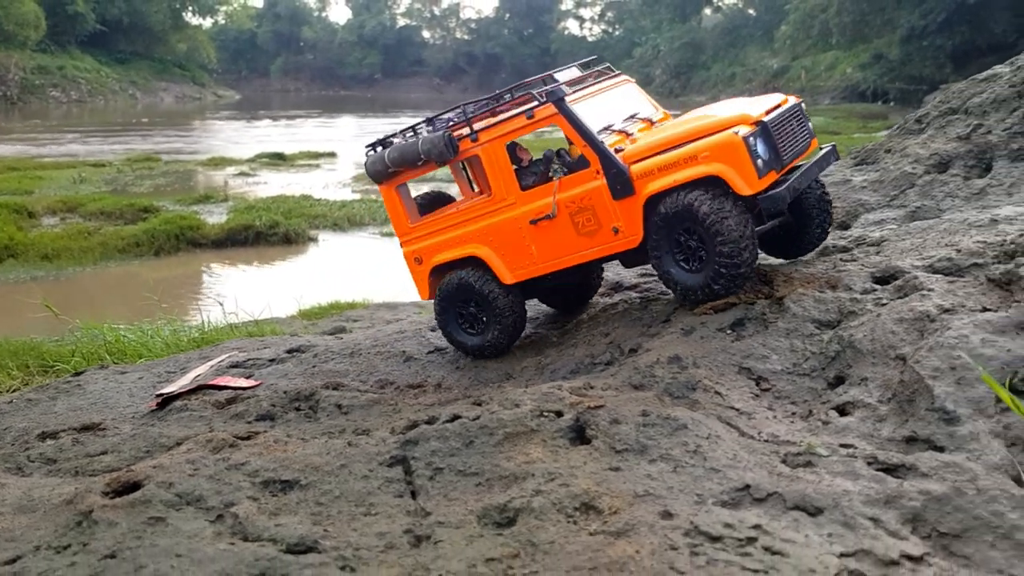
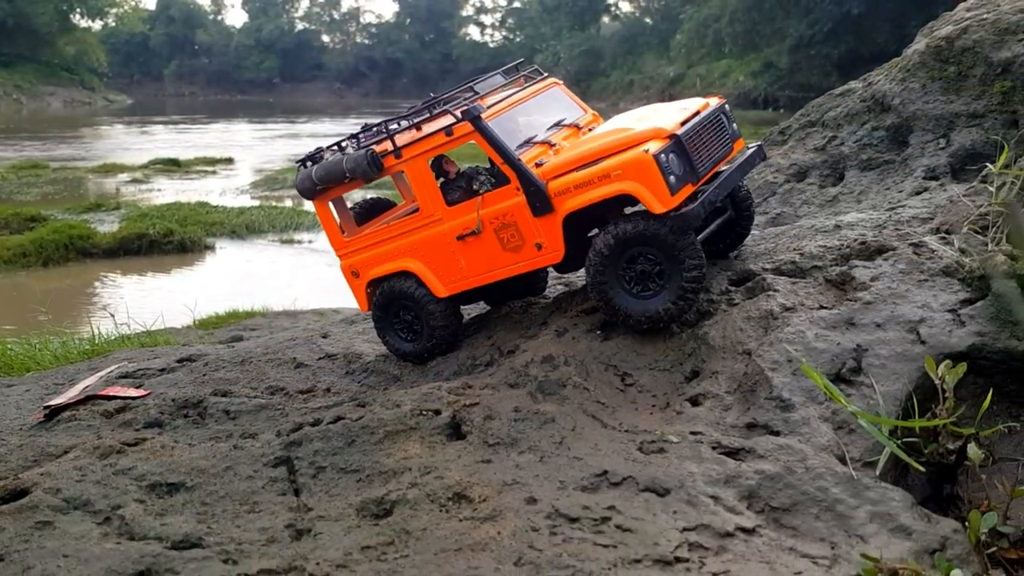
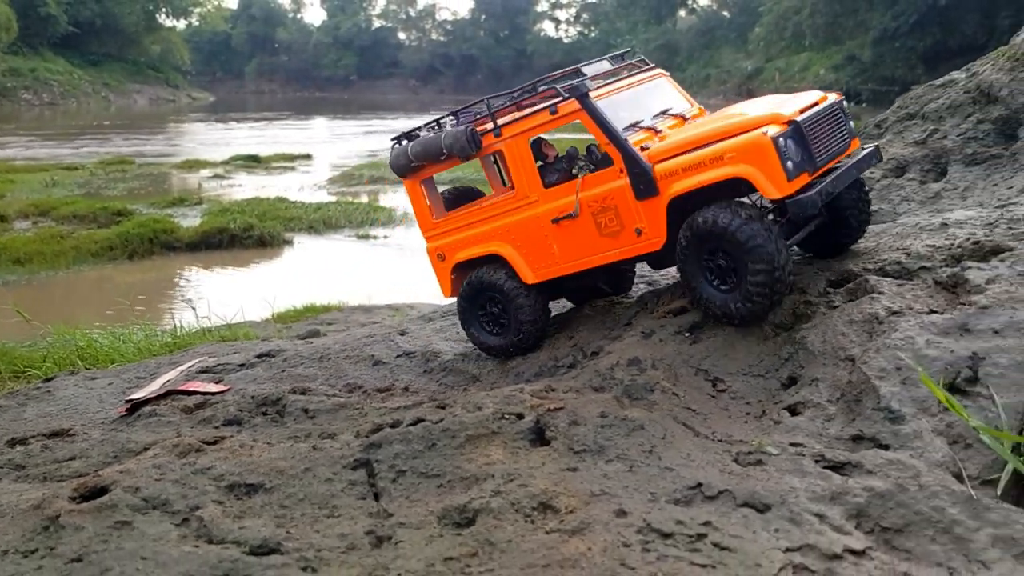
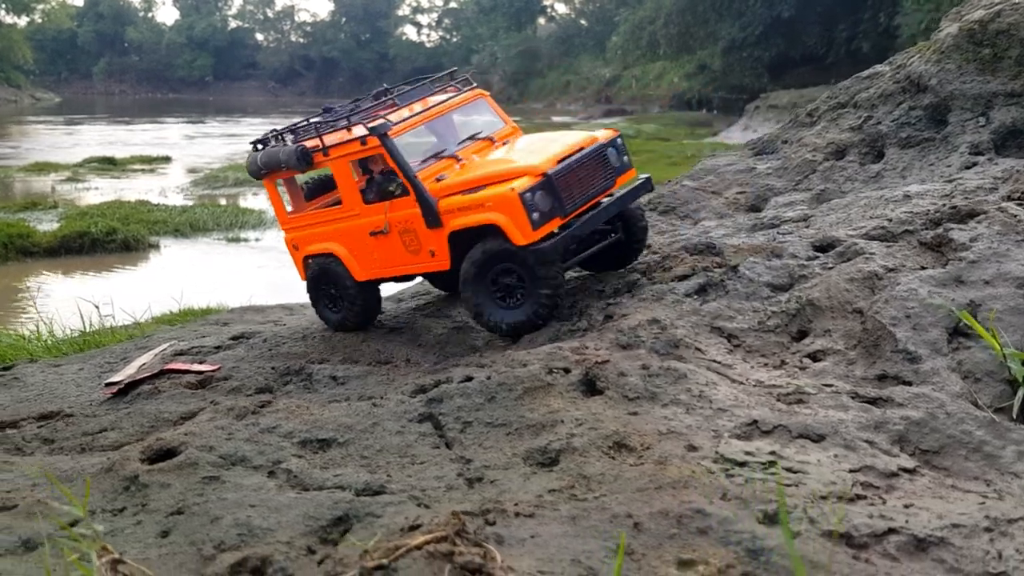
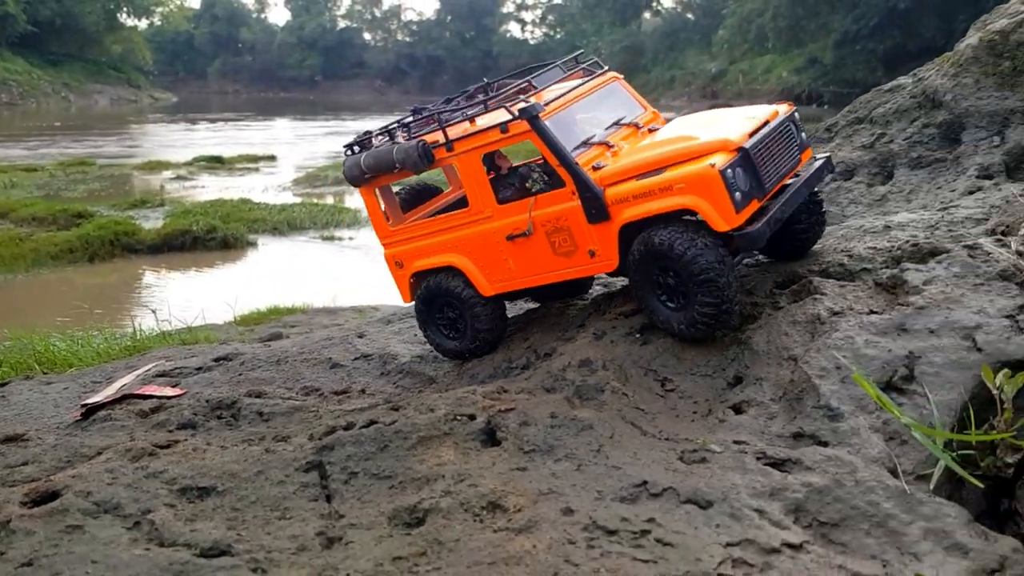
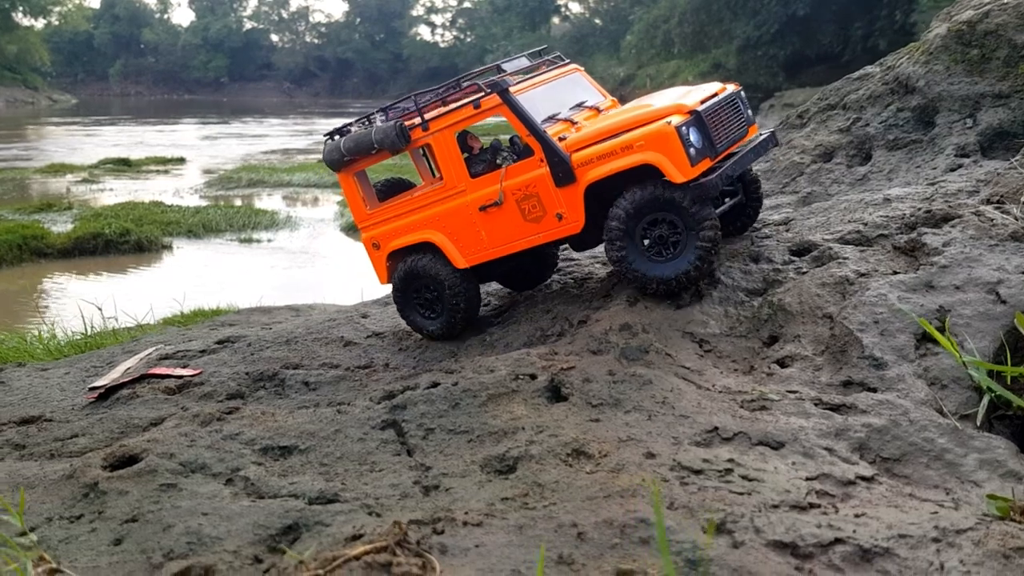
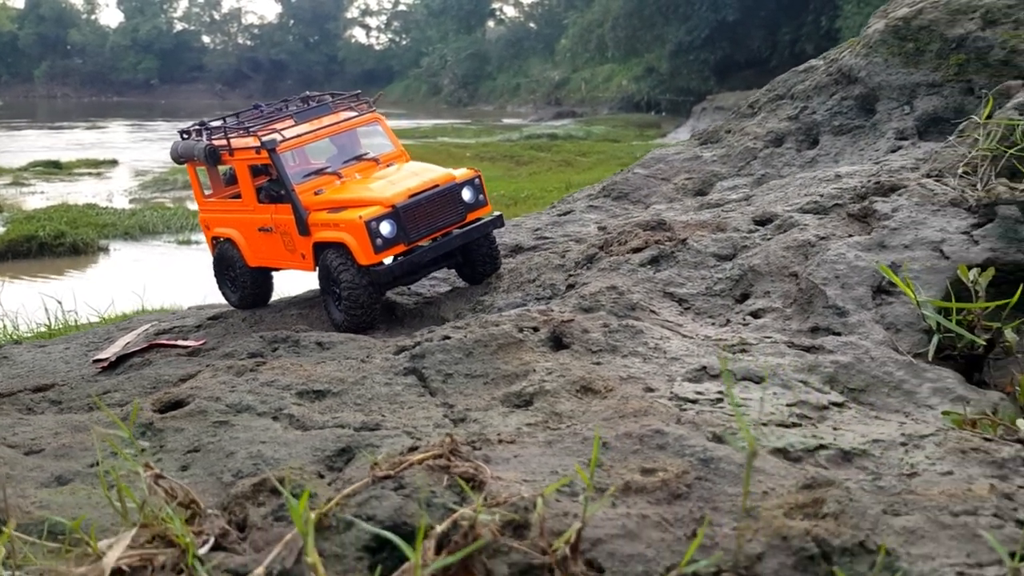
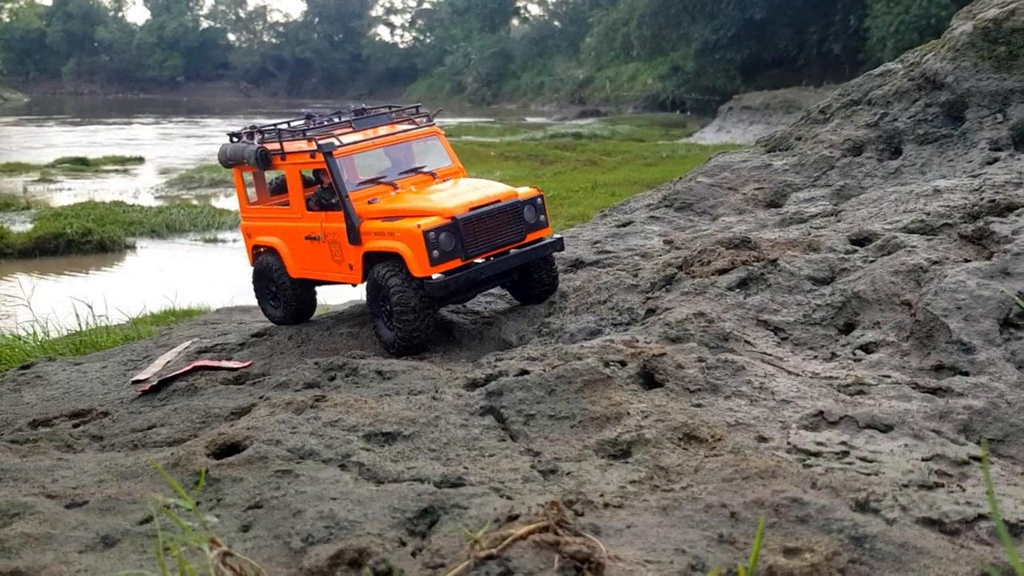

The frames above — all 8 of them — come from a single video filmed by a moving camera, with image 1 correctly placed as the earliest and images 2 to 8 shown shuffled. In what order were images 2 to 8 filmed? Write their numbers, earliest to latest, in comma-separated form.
3, 5, 2, 6, 4, 8, 7
